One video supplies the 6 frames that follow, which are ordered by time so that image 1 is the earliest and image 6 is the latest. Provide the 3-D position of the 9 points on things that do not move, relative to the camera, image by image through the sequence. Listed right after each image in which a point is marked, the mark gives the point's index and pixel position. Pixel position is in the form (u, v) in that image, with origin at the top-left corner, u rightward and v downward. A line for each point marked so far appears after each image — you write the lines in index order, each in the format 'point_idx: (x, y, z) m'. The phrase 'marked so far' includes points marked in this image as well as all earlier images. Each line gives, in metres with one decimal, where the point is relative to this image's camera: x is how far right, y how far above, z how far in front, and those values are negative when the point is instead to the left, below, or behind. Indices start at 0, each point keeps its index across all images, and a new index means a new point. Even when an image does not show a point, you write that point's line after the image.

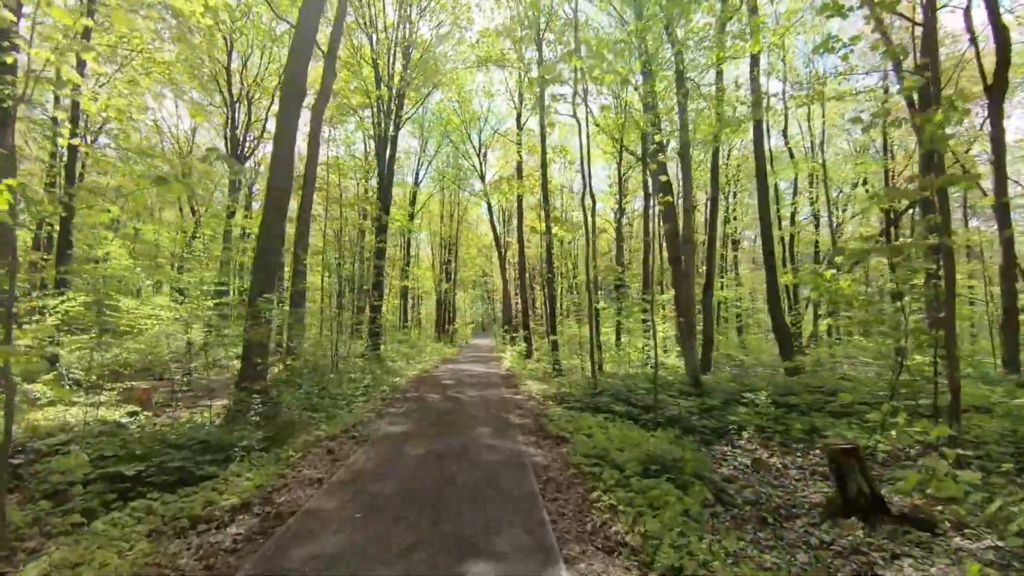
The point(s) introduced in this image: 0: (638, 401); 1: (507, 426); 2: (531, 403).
0: (+1.9, -1.6, +7.8) m
1: (-0.1, -1.7, +6.4) m
2: (+0.3, -1.8, +8.4) m
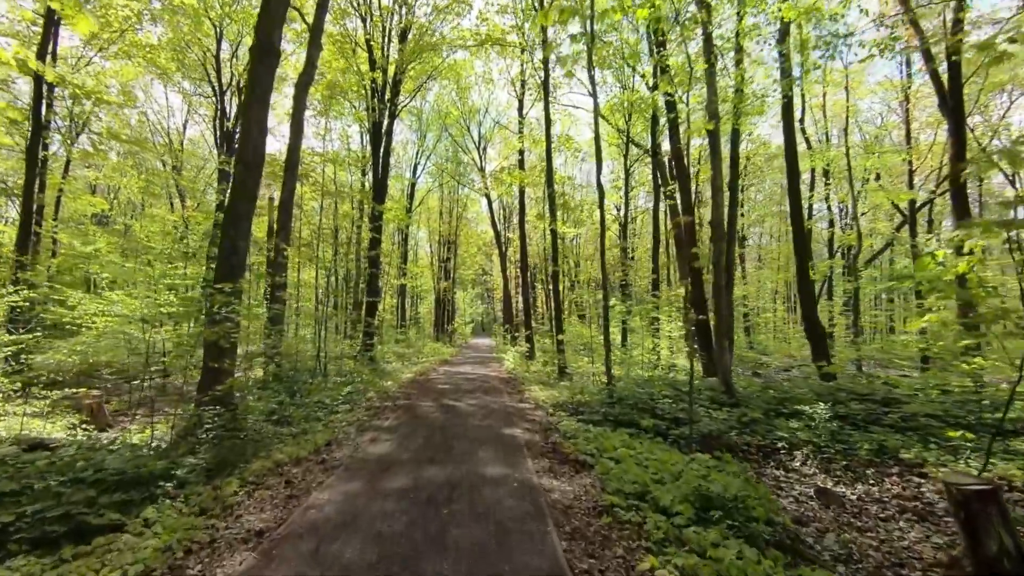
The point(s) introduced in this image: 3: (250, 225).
0: (+1.9, -1.5, +6.7) m
1: (0.0, -1.6, +5.2) m
2: (+0.4, -1.7, +7.3) m
3: (-3.6, +0.9, +7.5) m
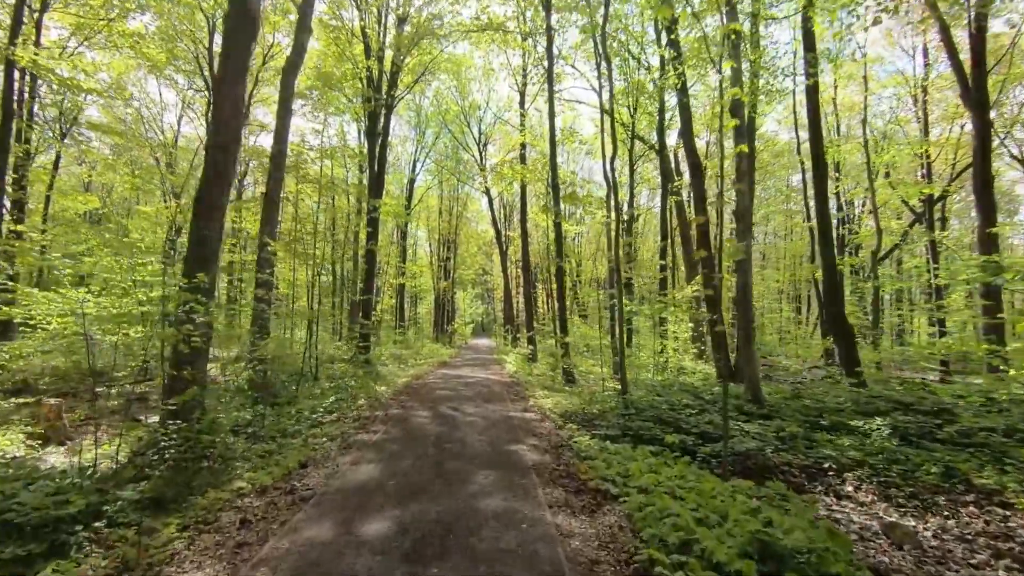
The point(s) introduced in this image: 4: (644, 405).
0: (+2.0, -1.5, +5.9) m
1: (+0.1, -1.5, +4.4) m
2: (+0.4, -1.7, +6.5) m
3: (-3.6, +0.9, +6.7) m
4: (+1.7, -1.5, +6.8) m
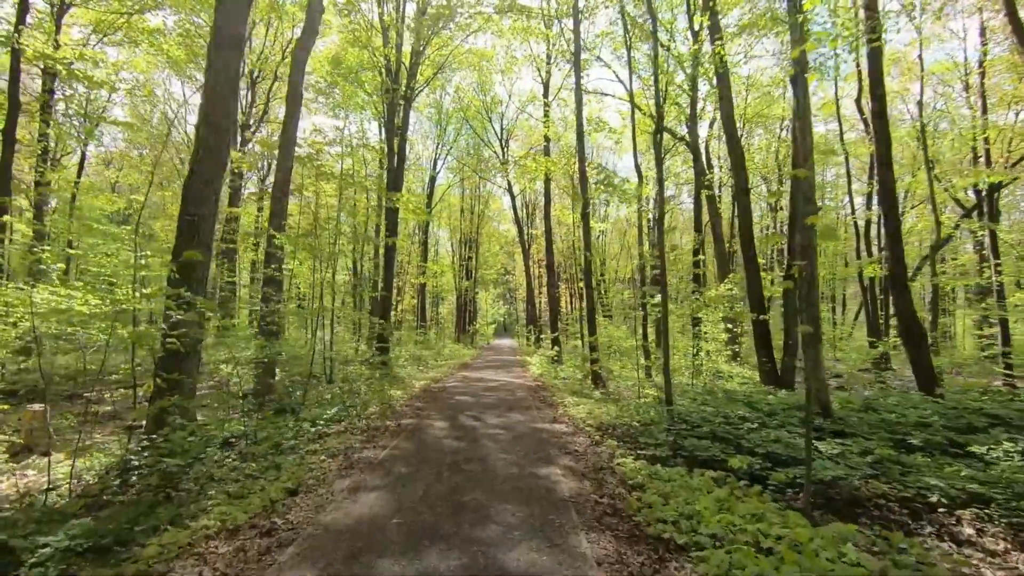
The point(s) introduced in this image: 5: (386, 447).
0: (+2.3, -1.4, +4.9) m
1: (+0.3, -1.4, +3.6) m
2: (+0.7, -1.6, +5.6) m
3: (-3.3, +1.0, +6.0) m
4: (+2.0, -1.4, +5.8) m
5: (-1.3, -1.6, +5.4) m
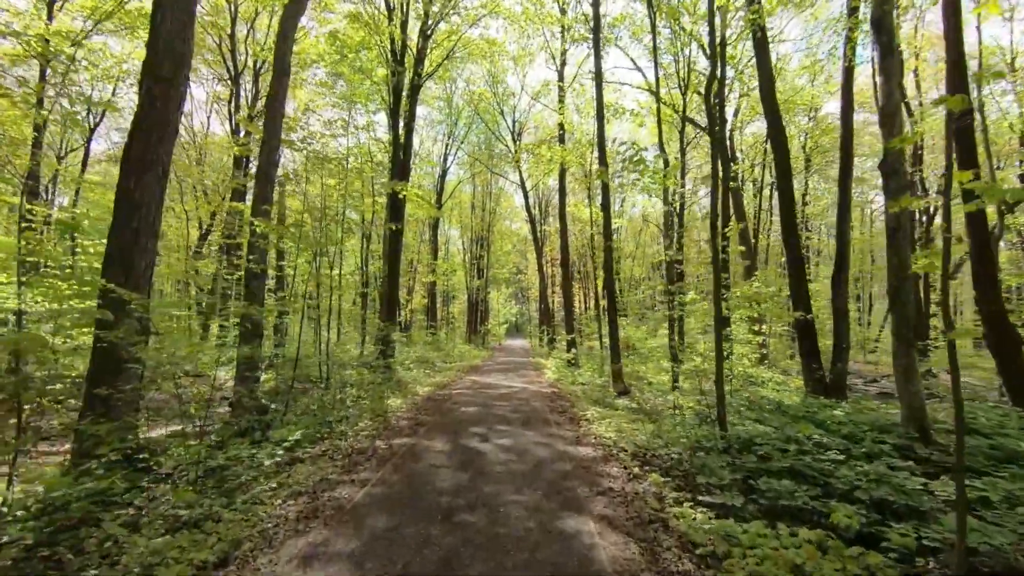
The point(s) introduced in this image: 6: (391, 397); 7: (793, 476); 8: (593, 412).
0: (+2.4, -1.4, +3.7) m
1: (+0.4, -1.4, +2.4) m
2: (+0.9, -1.5, +4.4) m
3: (-3.1, +1.1, +4.9) m
4: (+2.1, -1.3, +4.6) m
5: (-1.1, -1.5, +4.2) m
6: (-2.2, -2.0, +9.7) m
7: (+2.0, -1.4, +3.9) m
8: (+1.2, -1.8, +7.9) m
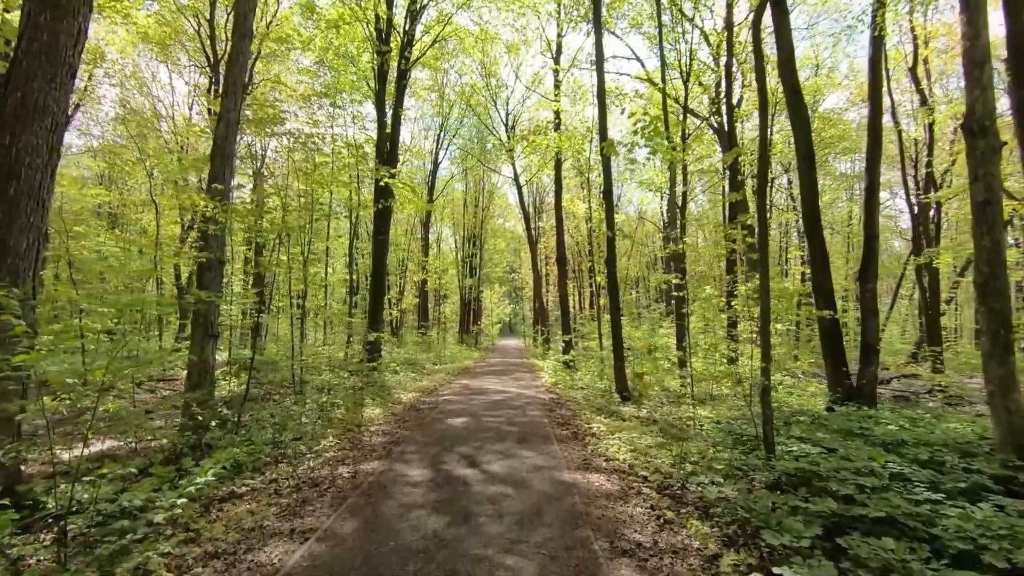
0: (+2.3, -1.3, +2.7) m
1: (+0.3, -1.3, +1.3) m
2: (+0.8, -1.5, +3.4) m
3: (-3.2, +1.2, +3.8) m
4: (+2.1, -1.3, +3.6) m
5: (-1.2, -1.4, +3.2) m
6: (-2.3, -1.9, +8.6) m
7: (+2.0, -1.3, +2.9) m
8: (+1.1, -1.7, +6.8) m
